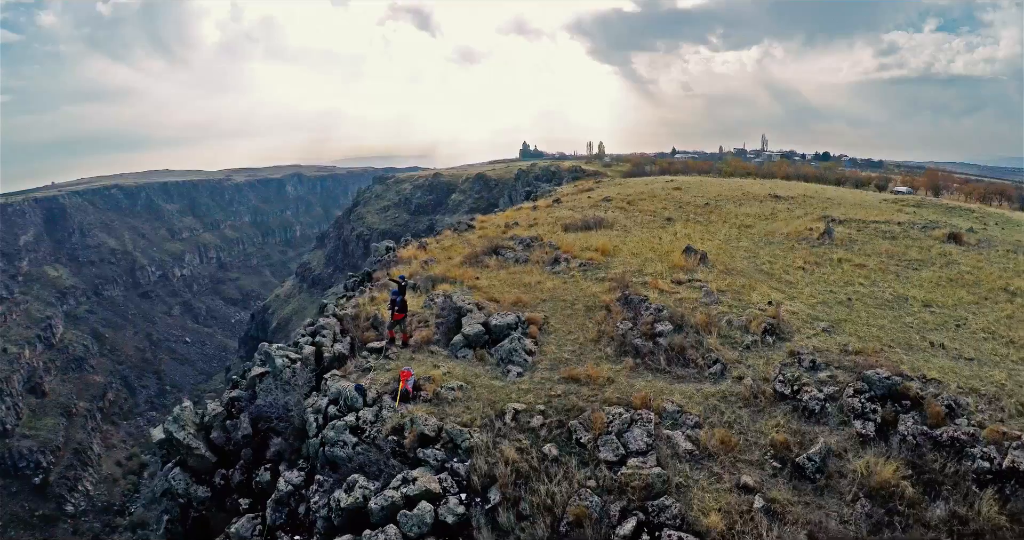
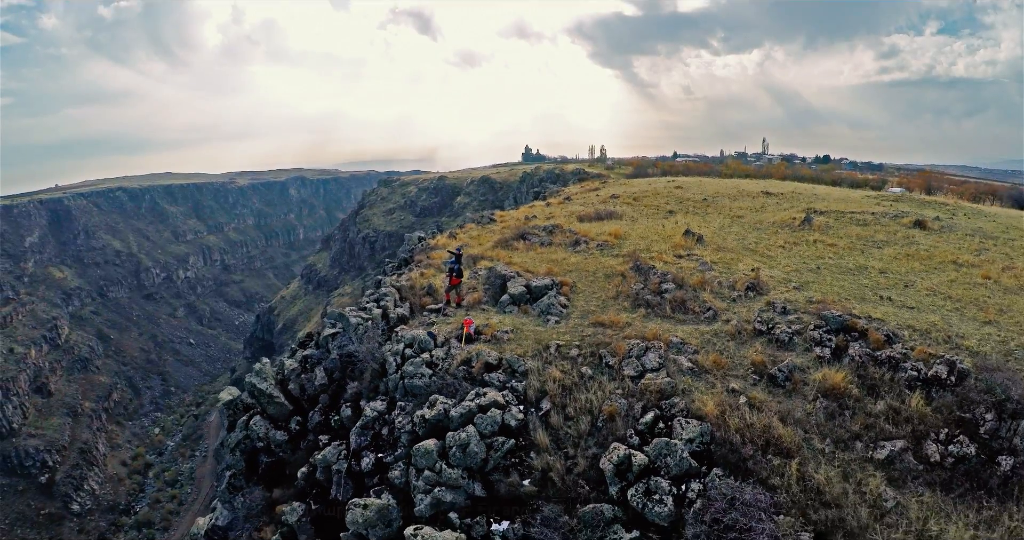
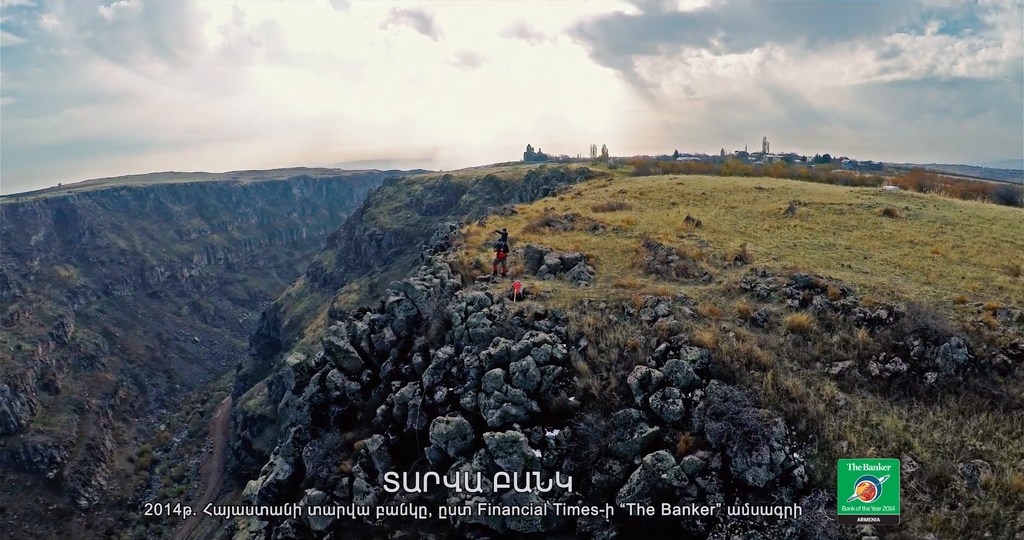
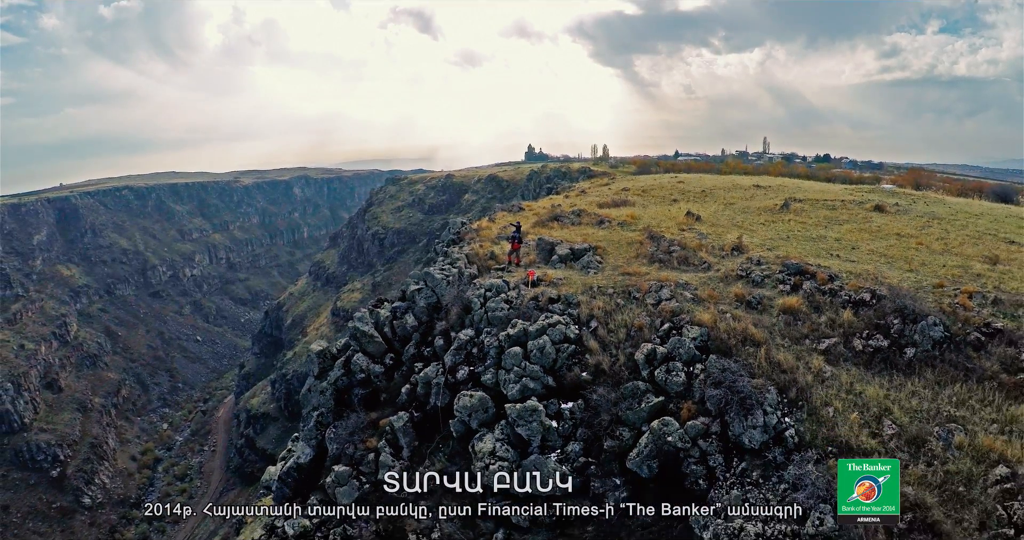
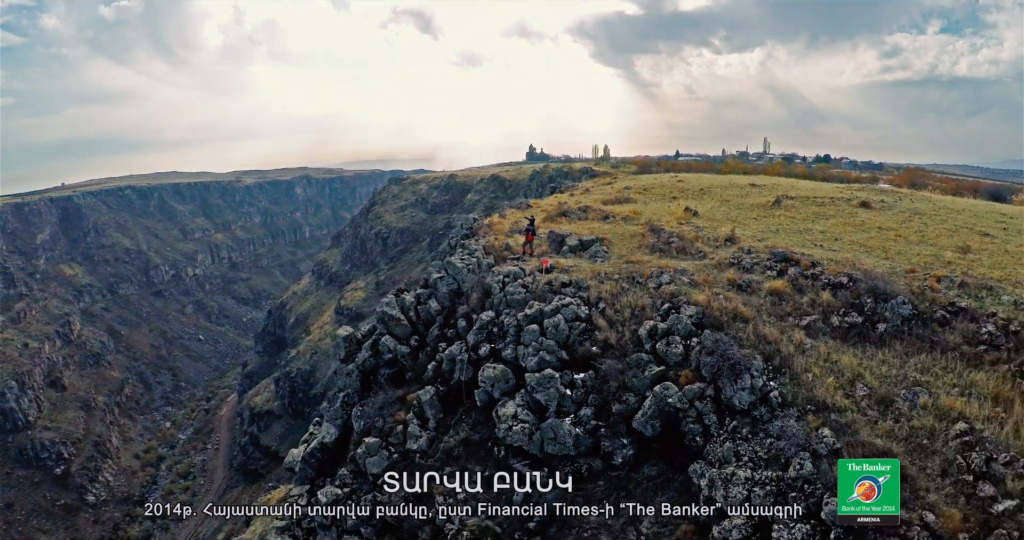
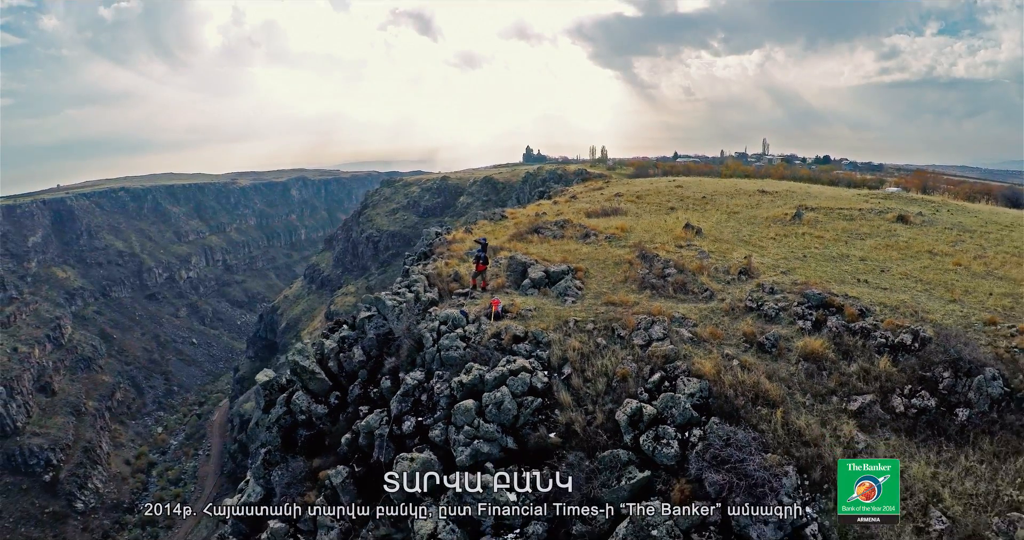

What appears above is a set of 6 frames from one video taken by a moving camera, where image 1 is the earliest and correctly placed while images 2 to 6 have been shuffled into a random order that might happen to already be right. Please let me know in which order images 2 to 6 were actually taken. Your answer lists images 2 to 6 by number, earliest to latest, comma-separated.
2, 6, 3, 4, 5
